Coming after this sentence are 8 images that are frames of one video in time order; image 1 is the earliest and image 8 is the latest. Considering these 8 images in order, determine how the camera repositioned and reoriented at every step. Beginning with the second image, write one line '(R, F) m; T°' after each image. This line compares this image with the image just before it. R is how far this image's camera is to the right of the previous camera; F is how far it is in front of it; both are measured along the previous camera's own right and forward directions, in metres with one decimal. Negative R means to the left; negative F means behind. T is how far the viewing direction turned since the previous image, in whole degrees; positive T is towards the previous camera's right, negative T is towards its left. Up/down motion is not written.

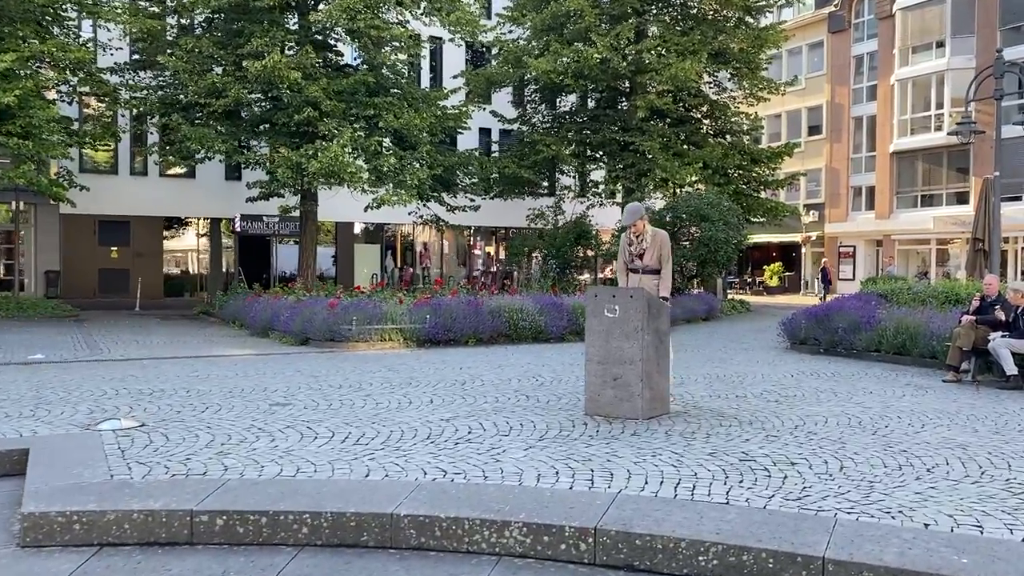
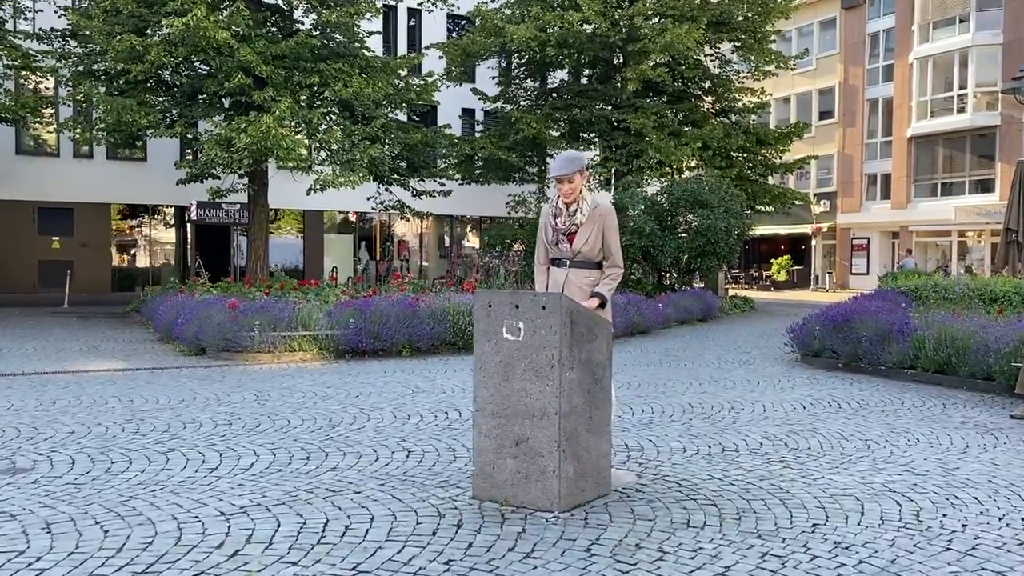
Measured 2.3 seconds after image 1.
(+0.8, +2.7) m; 0°
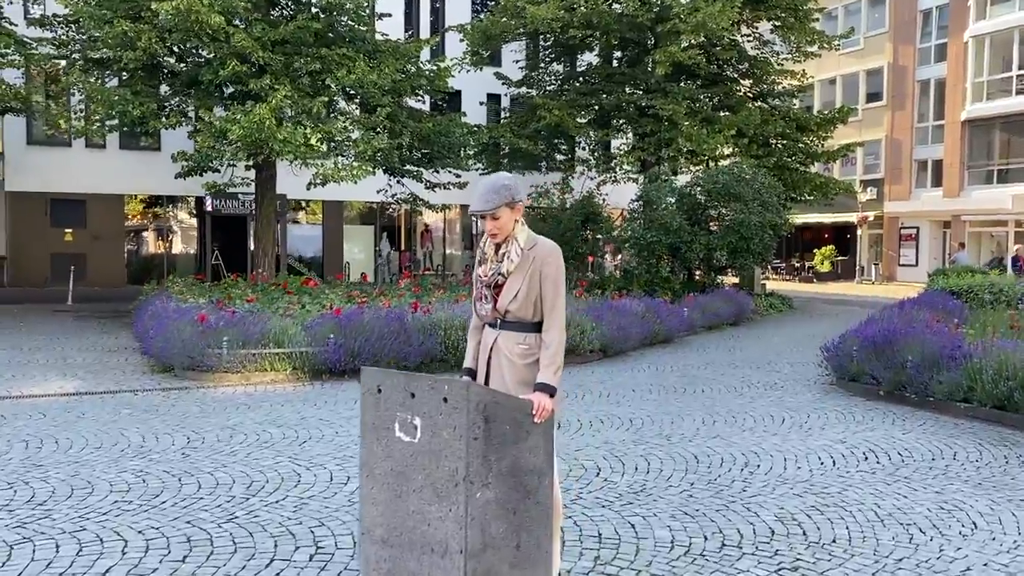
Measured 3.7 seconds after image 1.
(+0.5, +1.2) m; -3°
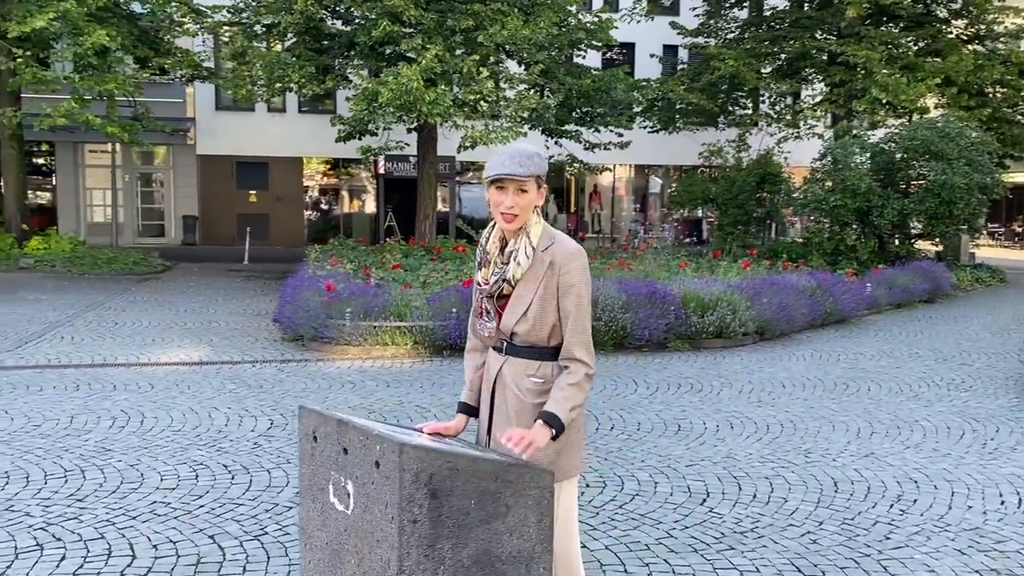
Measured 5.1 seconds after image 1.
(+0.5, +0.9) m; -12°
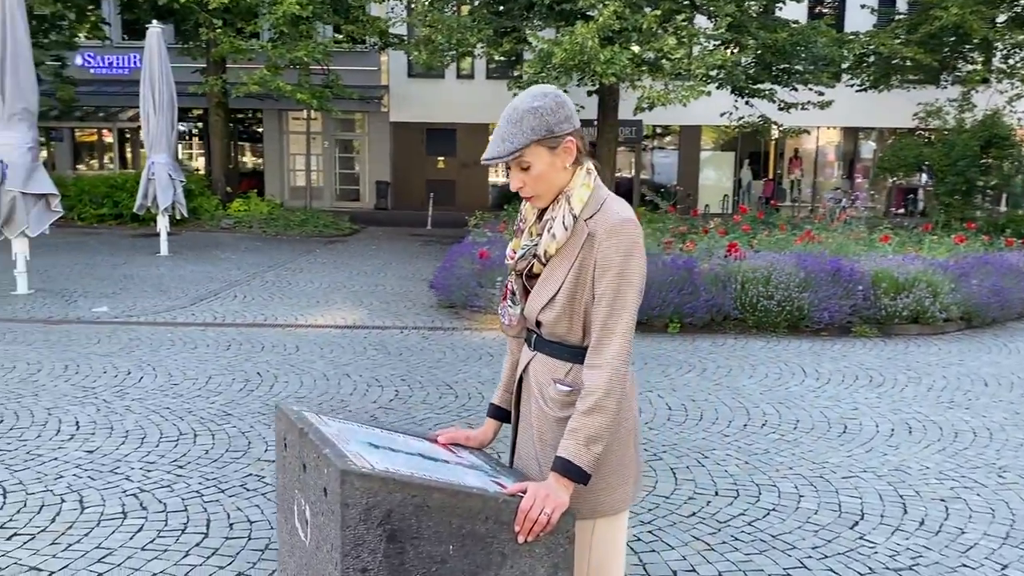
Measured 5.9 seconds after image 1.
(+0.4, +0.6) m; -13°
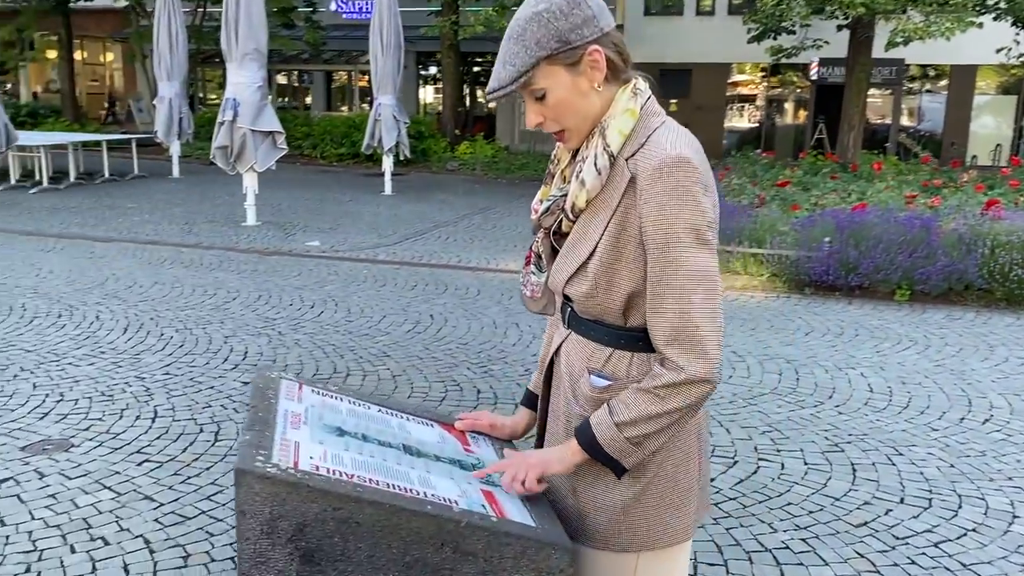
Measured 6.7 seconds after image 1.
(+0.4, +0.5) m; -15°
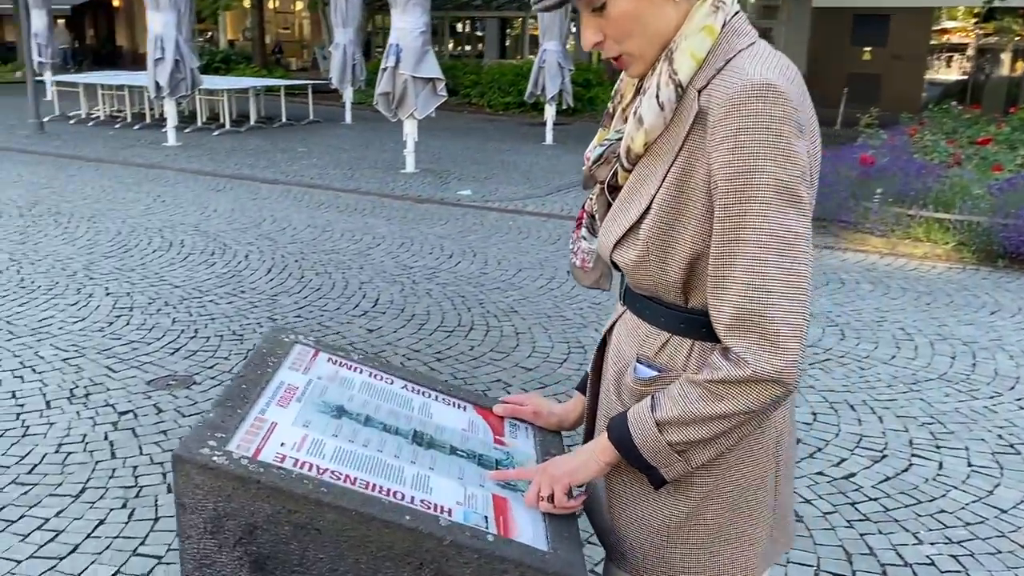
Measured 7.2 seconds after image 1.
(+0.2, +0.3) m; -11°
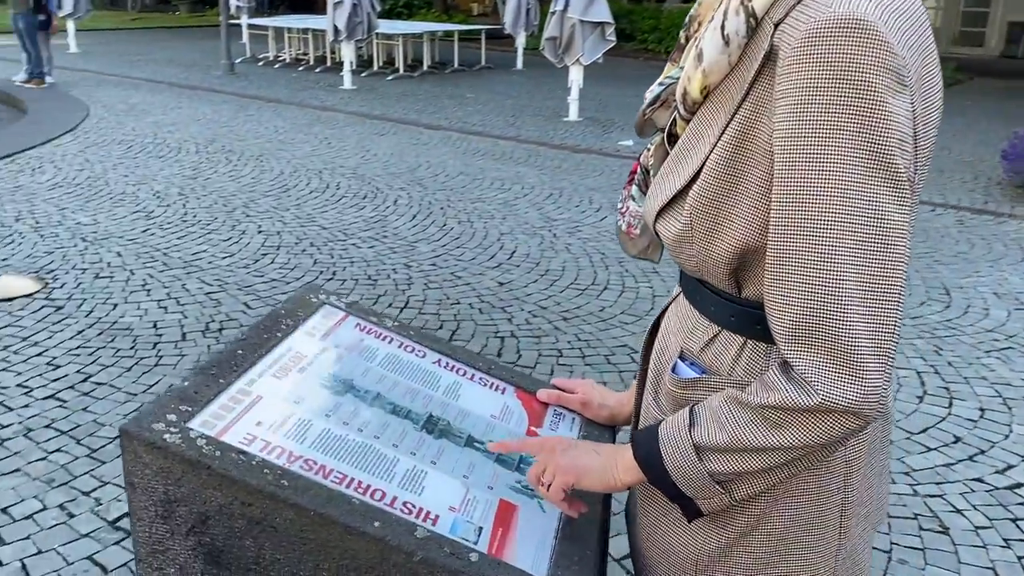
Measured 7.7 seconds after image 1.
(+0.2, +0.2) m; -11°
